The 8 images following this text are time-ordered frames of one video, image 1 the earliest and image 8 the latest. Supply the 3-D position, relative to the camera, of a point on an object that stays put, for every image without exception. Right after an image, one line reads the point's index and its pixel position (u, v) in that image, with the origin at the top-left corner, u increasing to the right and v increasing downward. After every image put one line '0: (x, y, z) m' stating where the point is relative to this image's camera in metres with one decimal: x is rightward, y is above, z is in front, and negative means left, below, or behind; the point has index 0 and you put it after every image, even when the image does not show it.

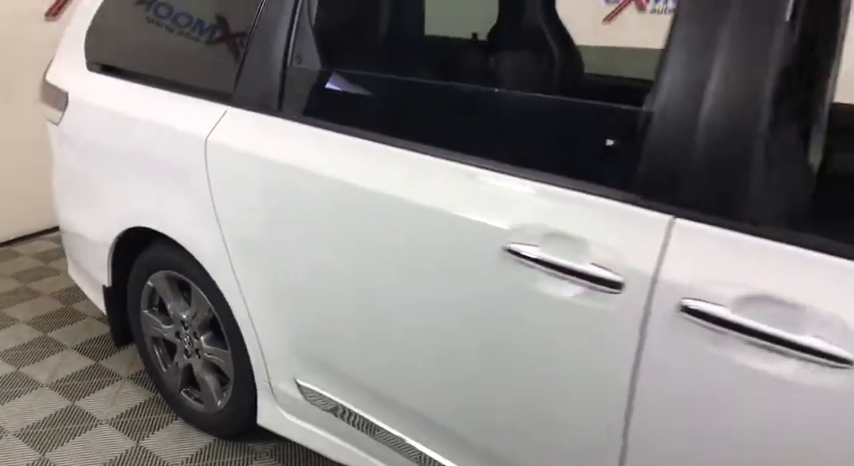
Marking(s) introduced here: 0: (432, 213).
0: (0.0, 0.0, +1.1) m
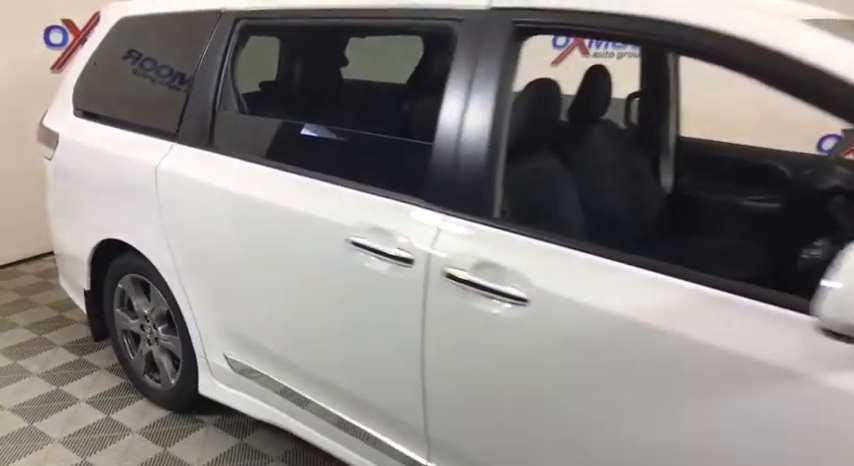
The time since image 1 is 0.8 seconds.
0: (-0.3, 0.0, +1.5) m
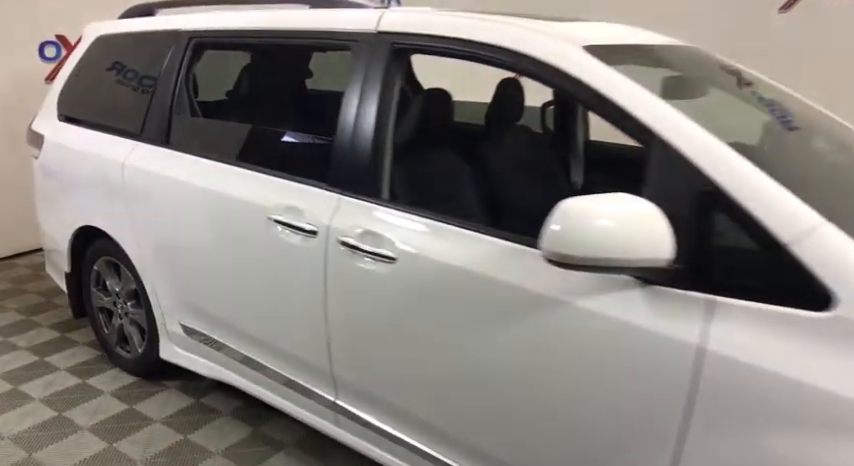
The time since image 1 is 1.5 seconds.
0: (-0.6, +0.1, +1.9) m
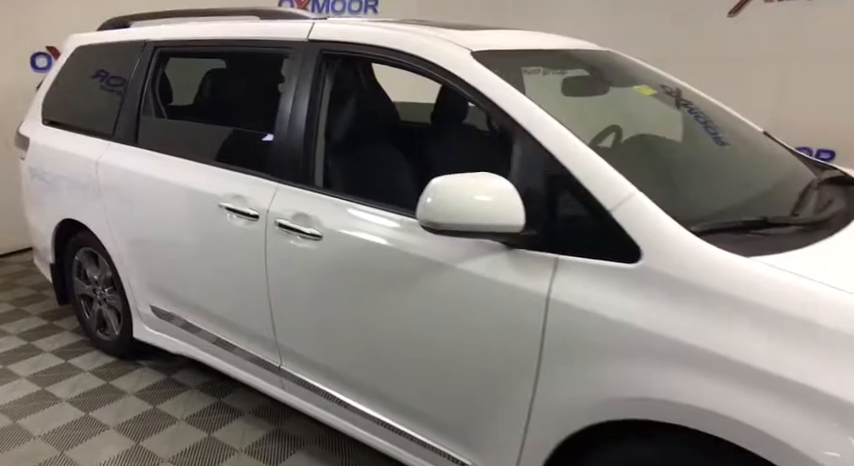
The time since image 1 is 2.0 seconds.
0: (-0.8, +0.1, +2.1) m
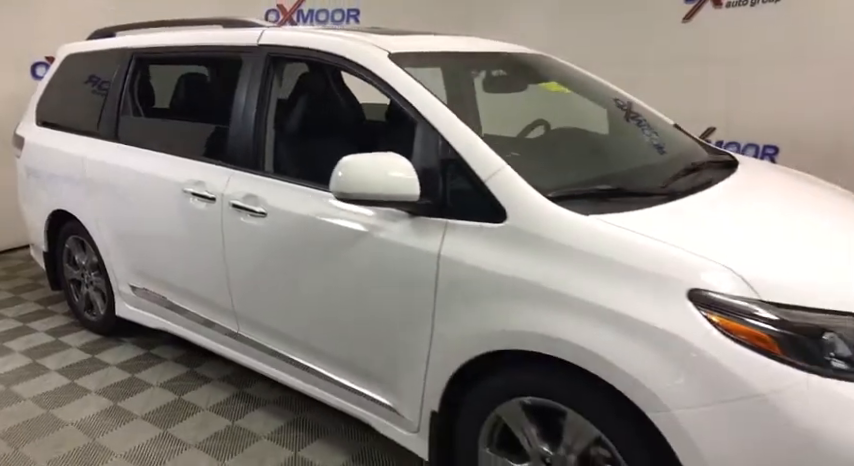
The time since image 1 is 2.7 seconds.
0: (-1.0, +0.2, +2.4) m
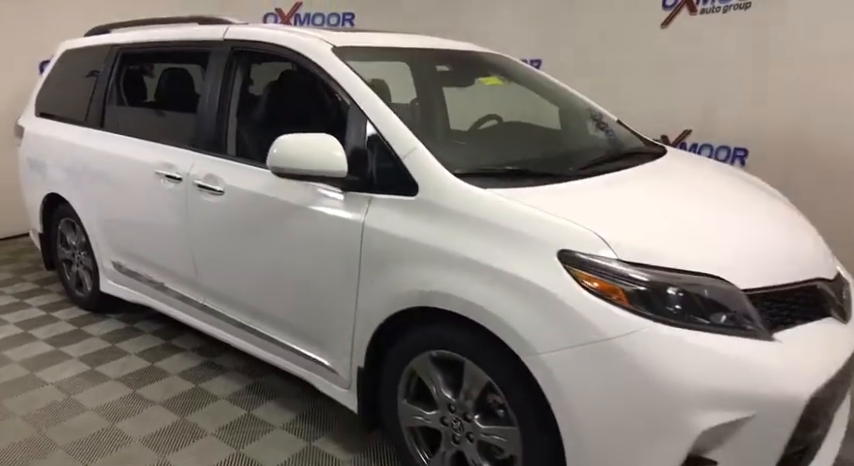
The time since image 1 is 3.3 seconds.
0: (-1.2, +0.3, +2.6) m
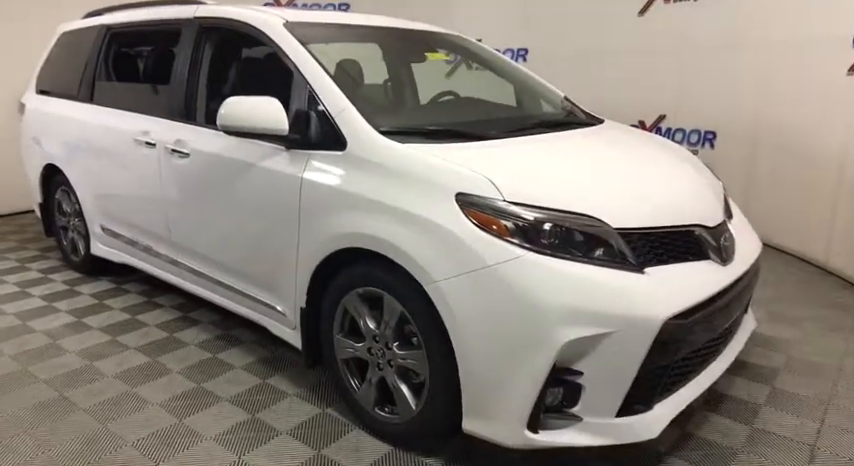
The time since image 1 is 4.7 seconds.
0: (-1.4, +0.5, +2.8) m
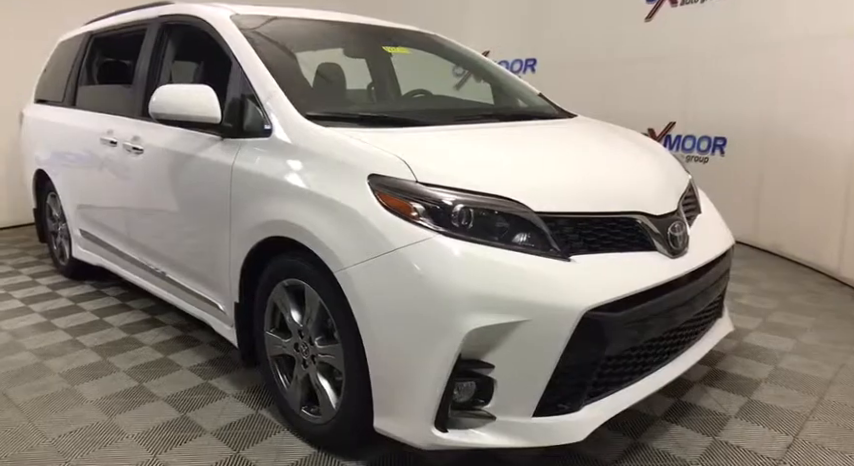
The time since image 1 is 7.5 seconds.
0: (-1.6, +0.5, +2.9) m
